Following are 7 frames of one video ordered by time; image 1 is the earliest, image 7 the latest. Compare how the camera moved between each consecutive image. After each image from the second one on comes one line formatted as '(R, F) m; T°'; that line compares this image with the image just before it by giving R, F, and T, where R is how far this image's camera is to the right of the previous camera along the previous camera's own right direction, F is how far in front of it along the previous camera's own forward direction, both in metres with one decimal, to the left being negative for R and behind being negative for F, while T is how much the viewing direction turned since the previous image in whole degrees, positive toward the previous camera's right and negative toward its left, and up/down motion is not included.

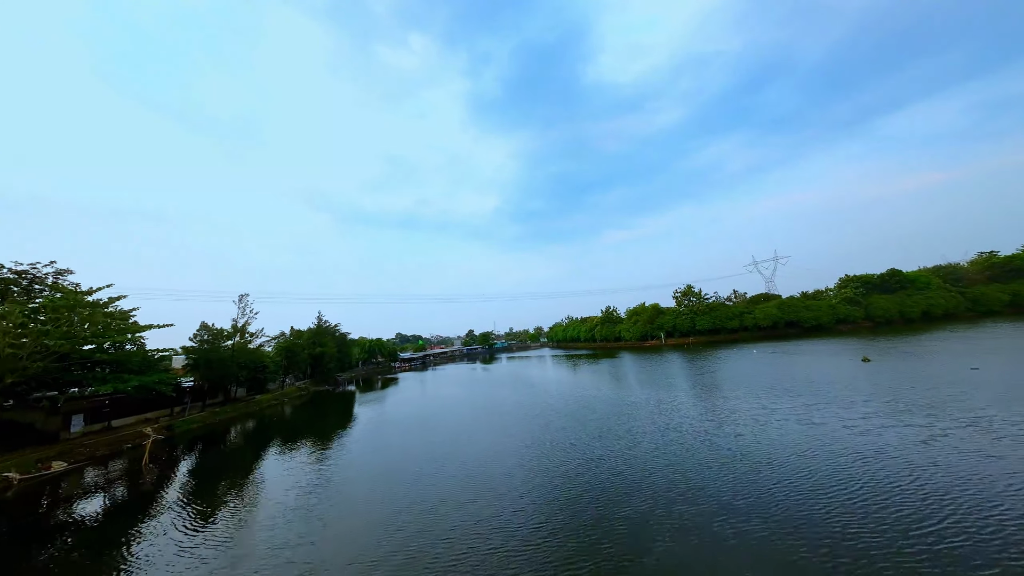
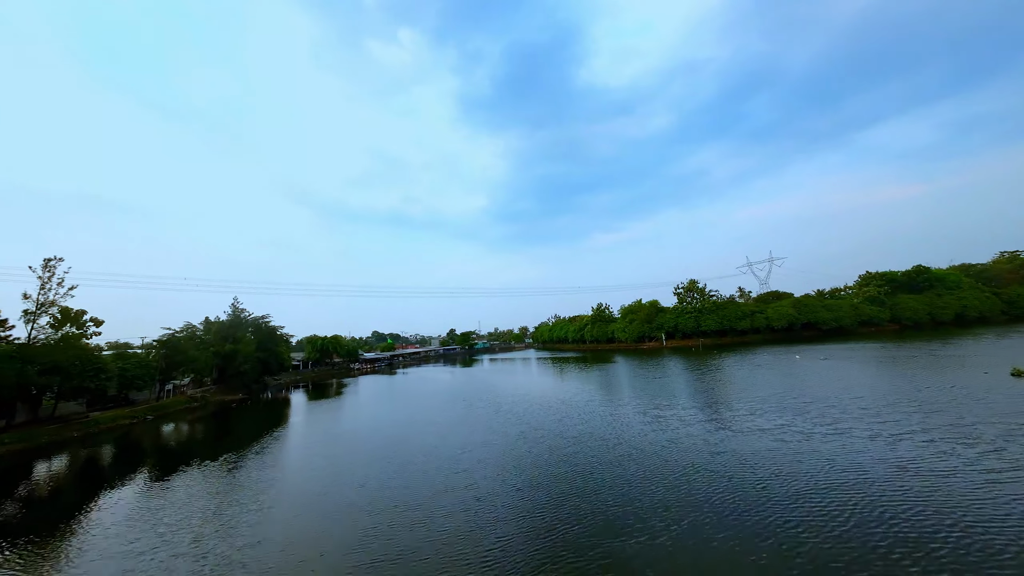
(+1.0, +5.7) m; +2°
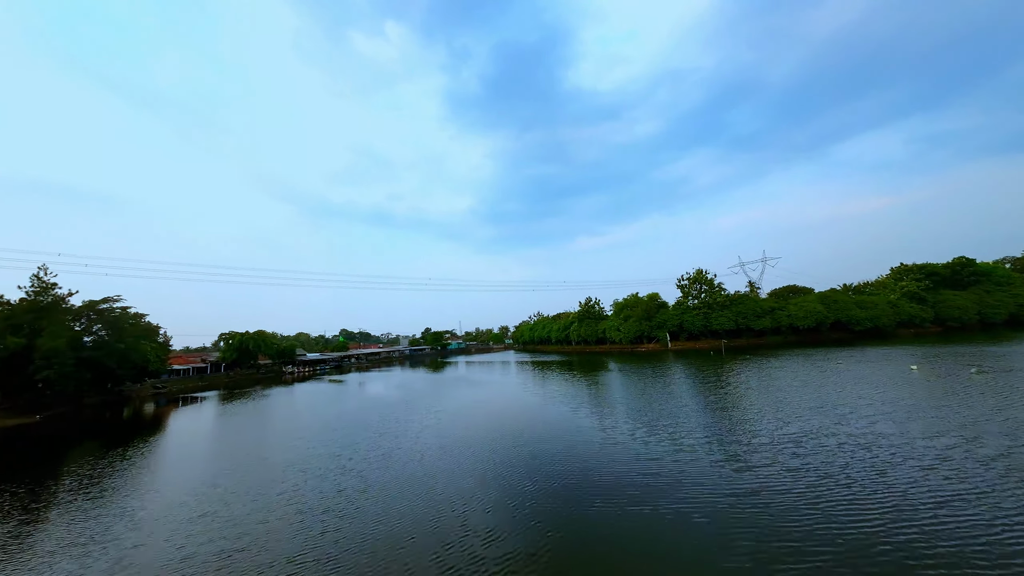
(+1.2, +6.9) m; +2°
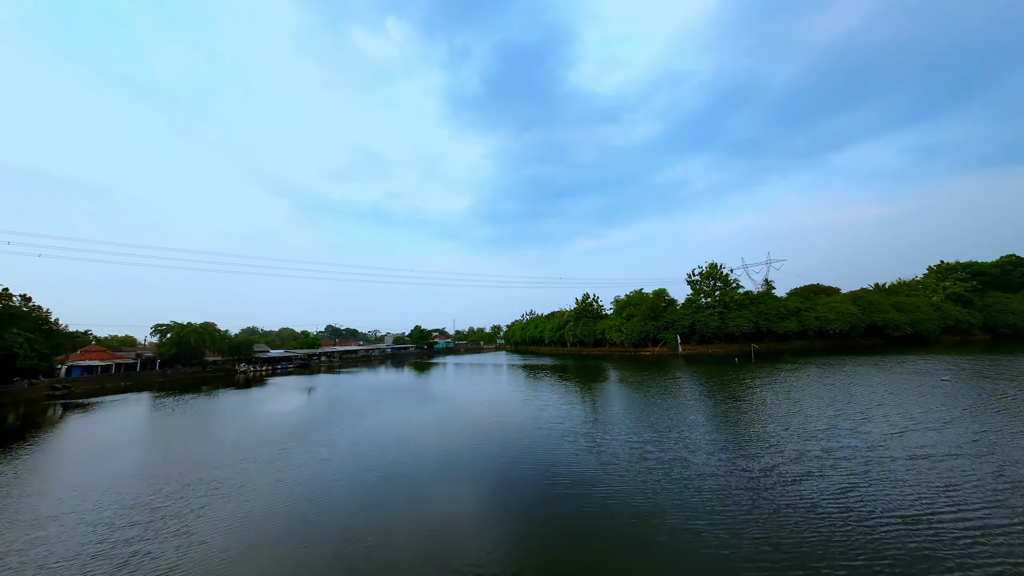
(+0.8, +4.0) m; +1°
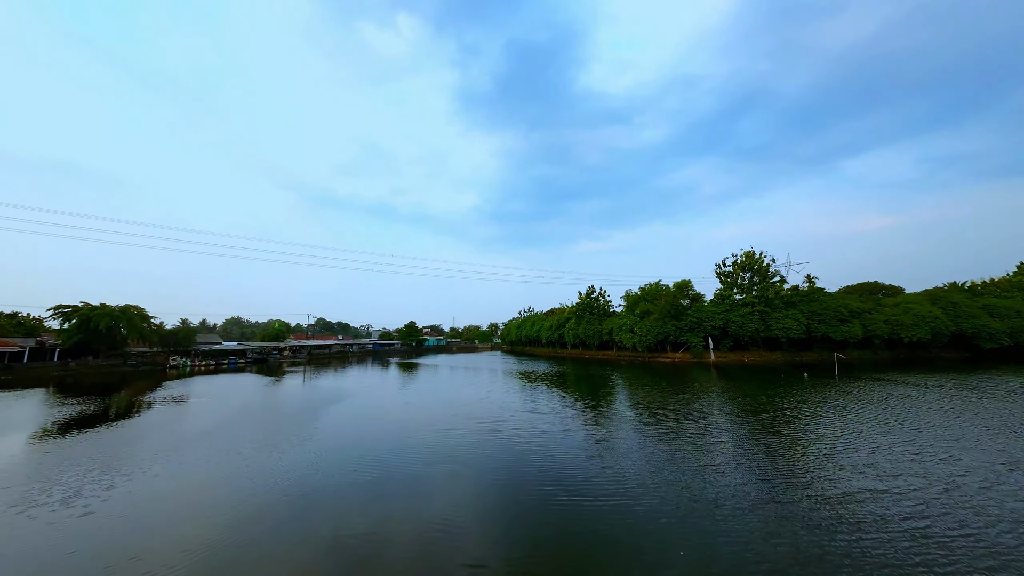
(+1.0, +5.1) m; -1°
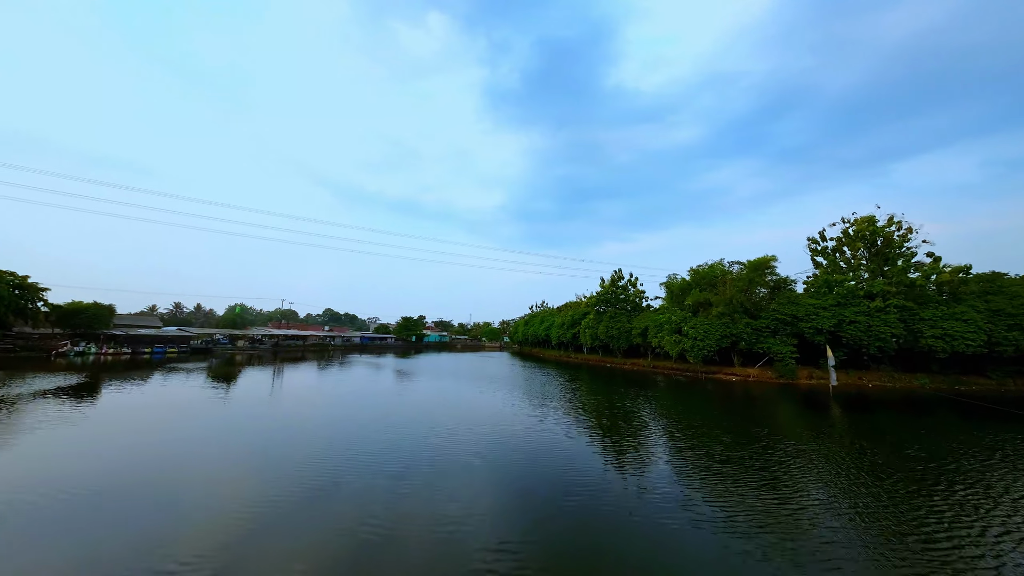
(+1.4, +7.0) m; -4°
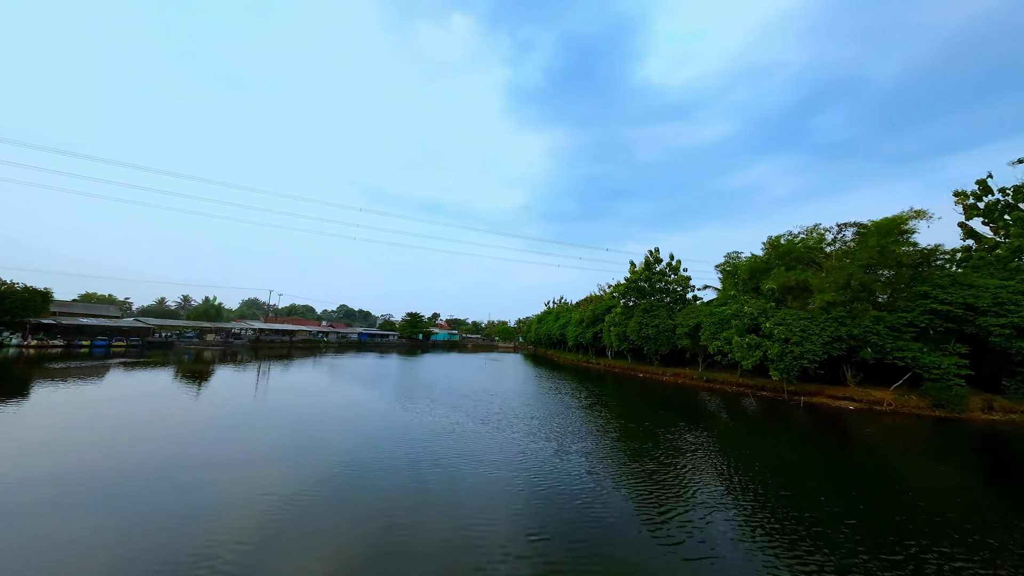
(+0.9, +4.7) m; -4°
